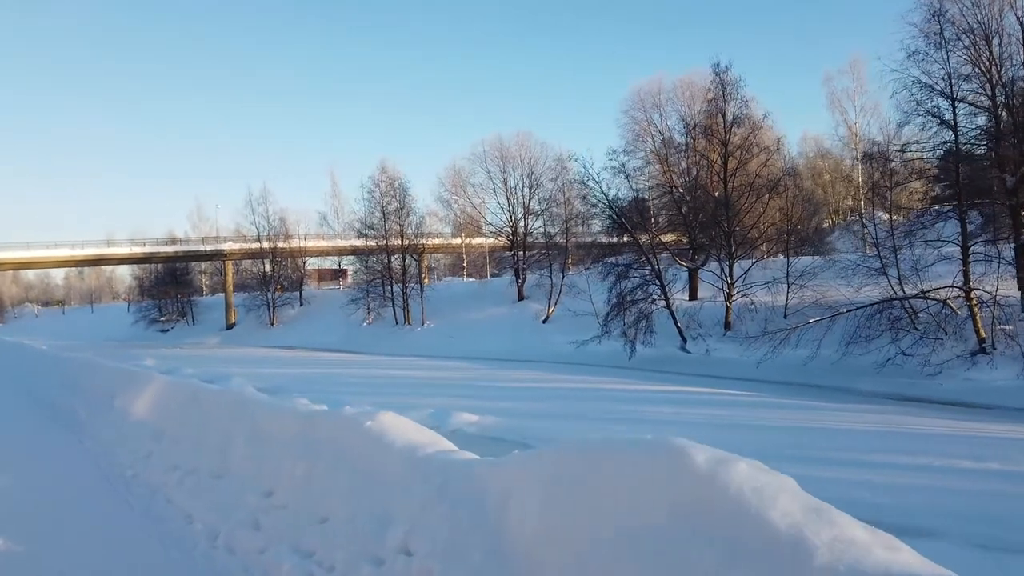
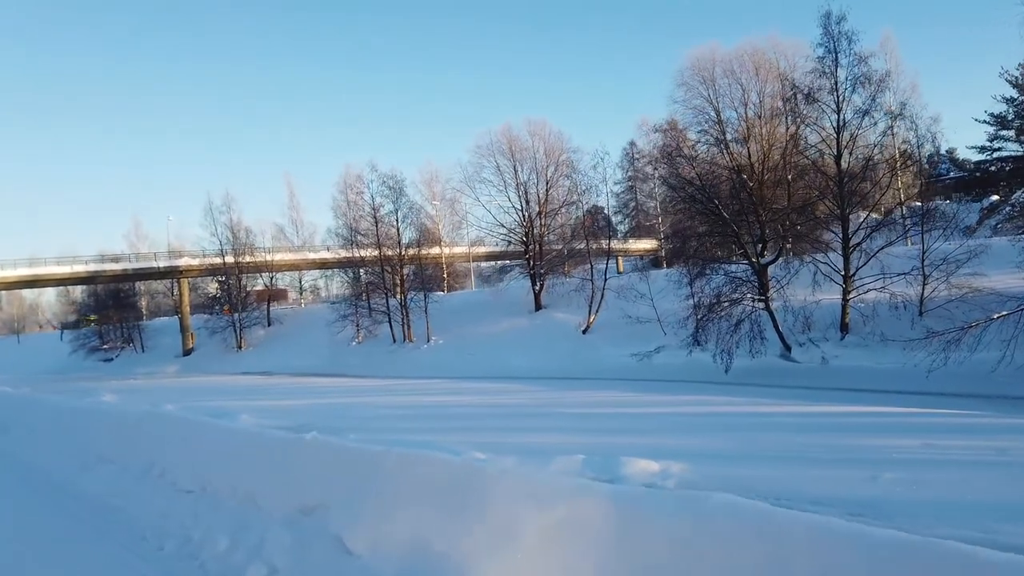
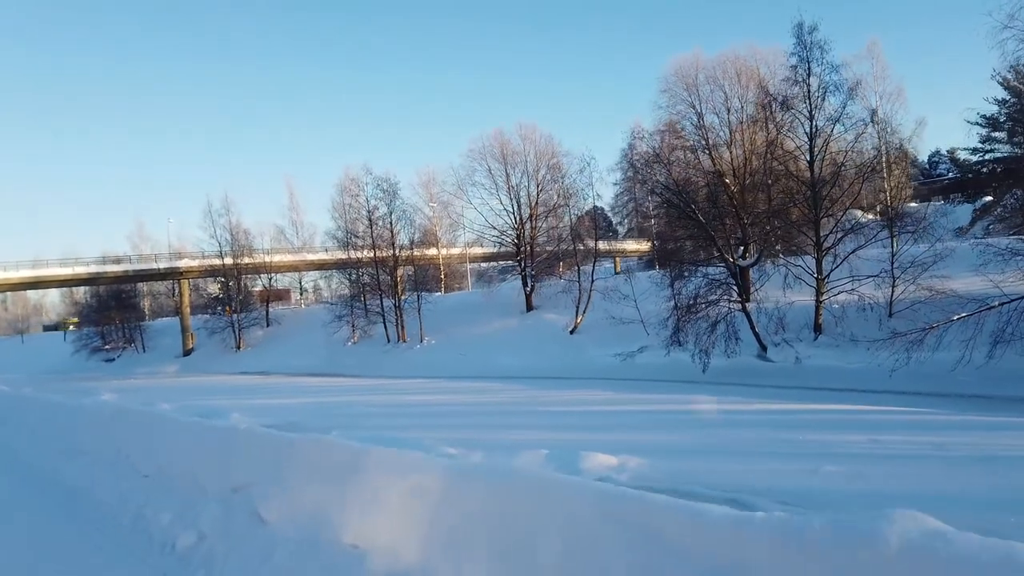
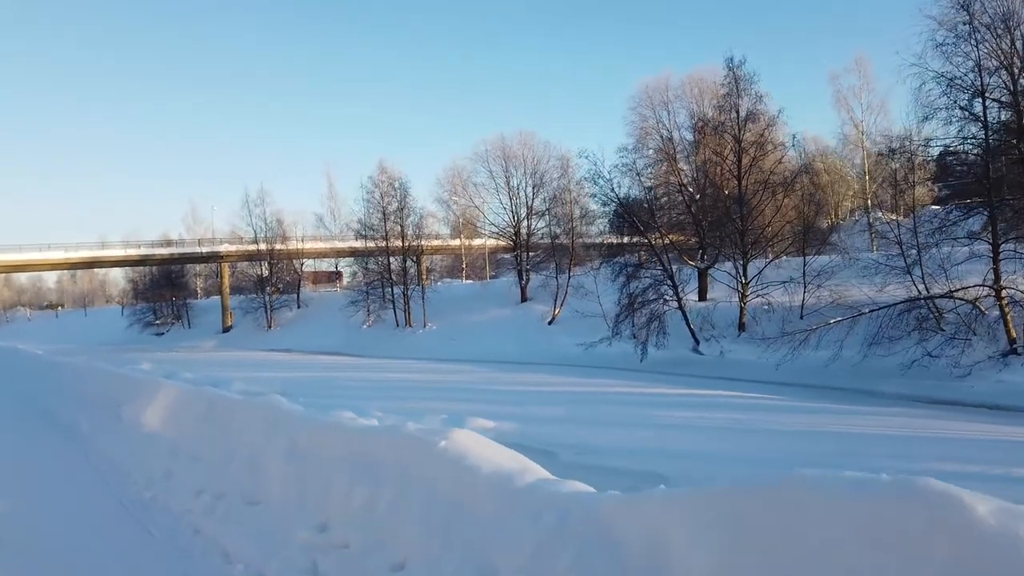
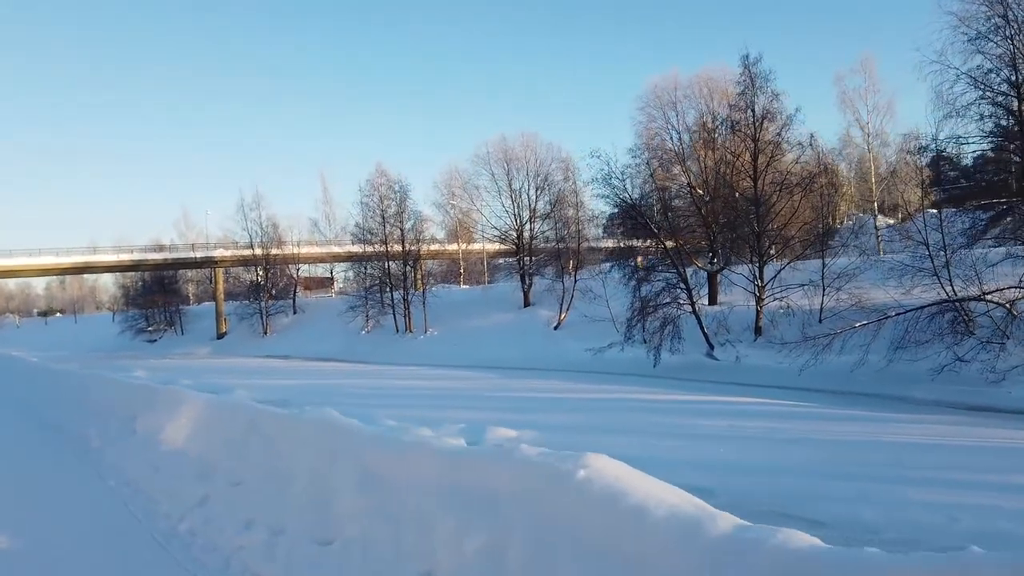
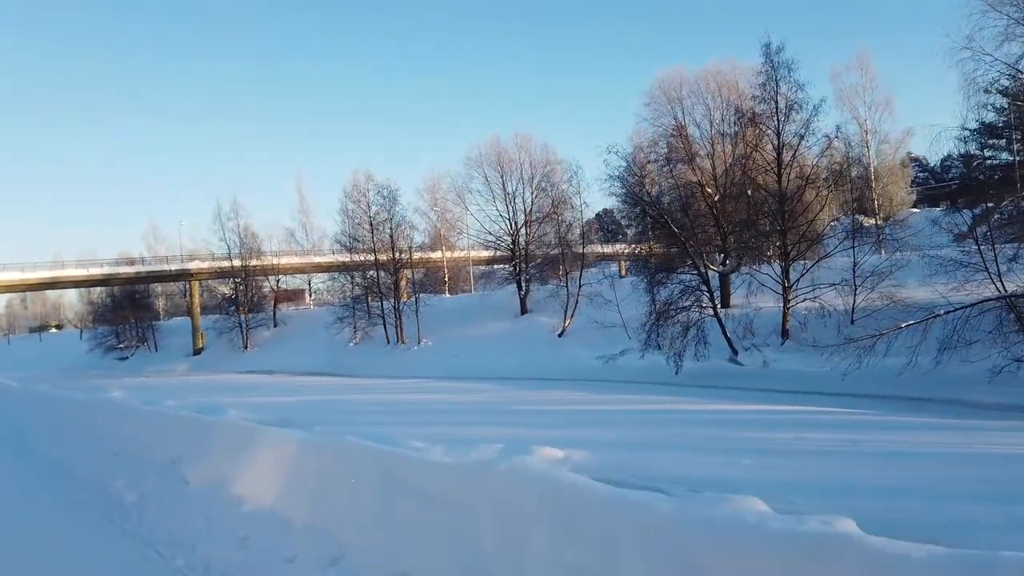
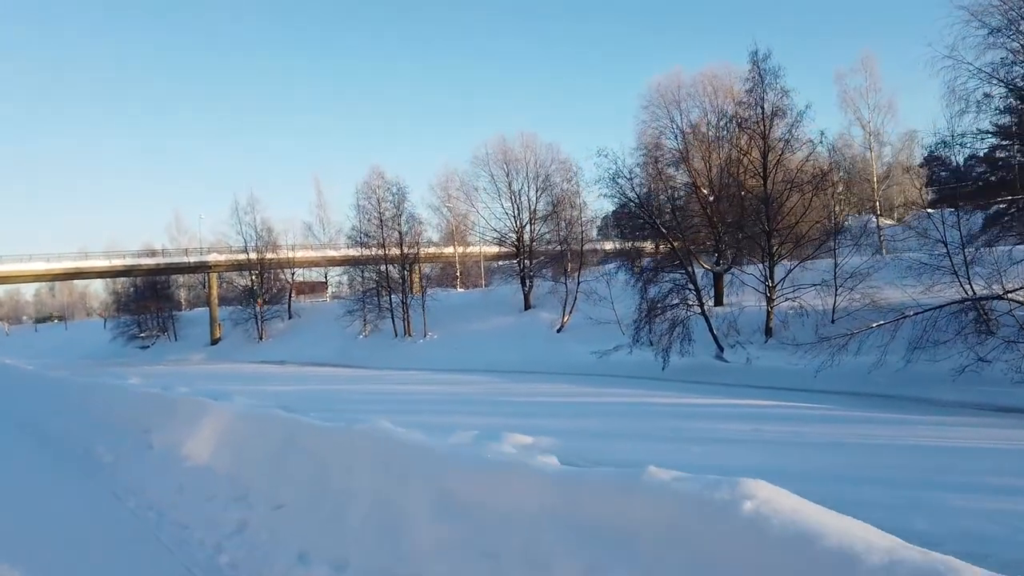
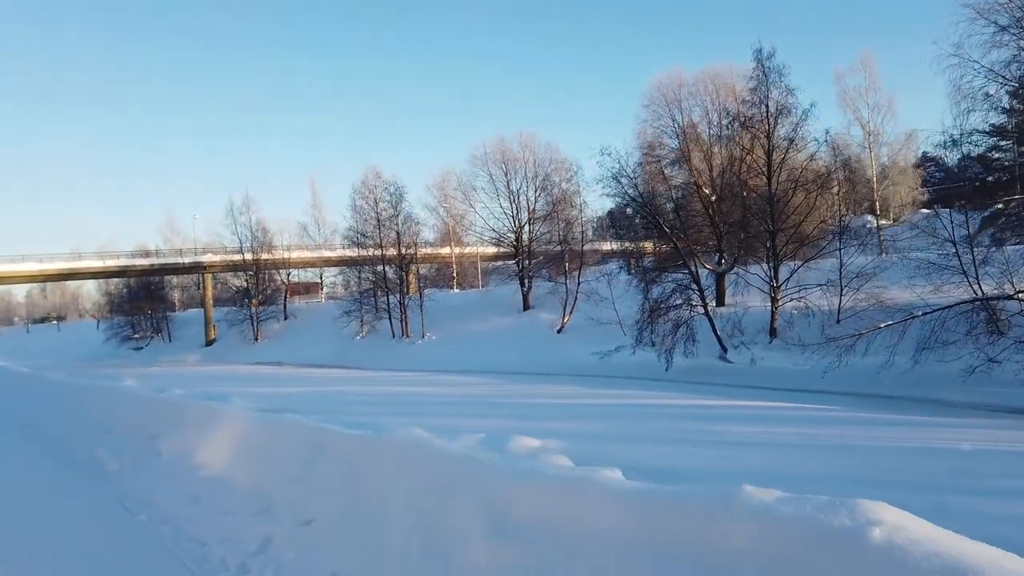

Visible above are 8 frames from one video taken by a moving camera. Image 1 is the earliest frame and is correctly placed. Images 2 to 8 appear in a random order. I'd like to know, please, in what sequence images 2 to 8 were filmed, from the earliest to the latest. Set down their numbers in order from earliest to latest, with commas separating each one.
4, 5, 7, 8, 6, 3, 2
